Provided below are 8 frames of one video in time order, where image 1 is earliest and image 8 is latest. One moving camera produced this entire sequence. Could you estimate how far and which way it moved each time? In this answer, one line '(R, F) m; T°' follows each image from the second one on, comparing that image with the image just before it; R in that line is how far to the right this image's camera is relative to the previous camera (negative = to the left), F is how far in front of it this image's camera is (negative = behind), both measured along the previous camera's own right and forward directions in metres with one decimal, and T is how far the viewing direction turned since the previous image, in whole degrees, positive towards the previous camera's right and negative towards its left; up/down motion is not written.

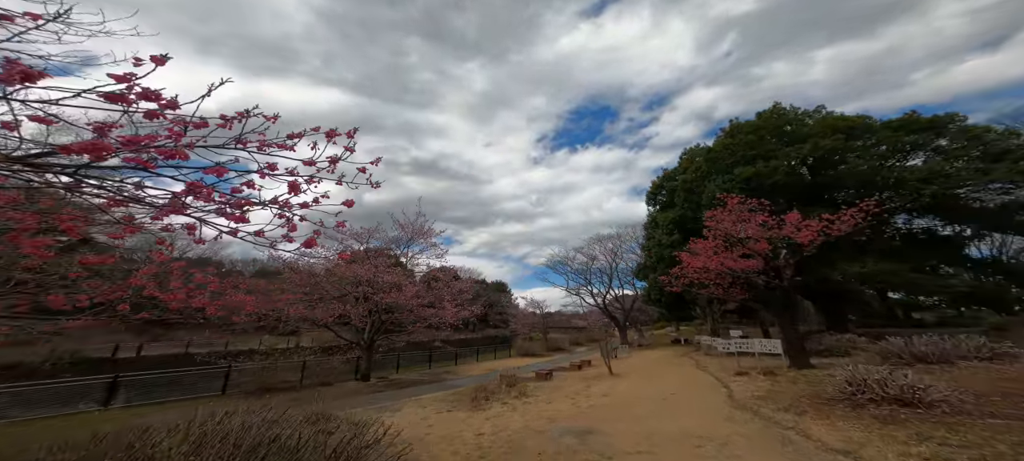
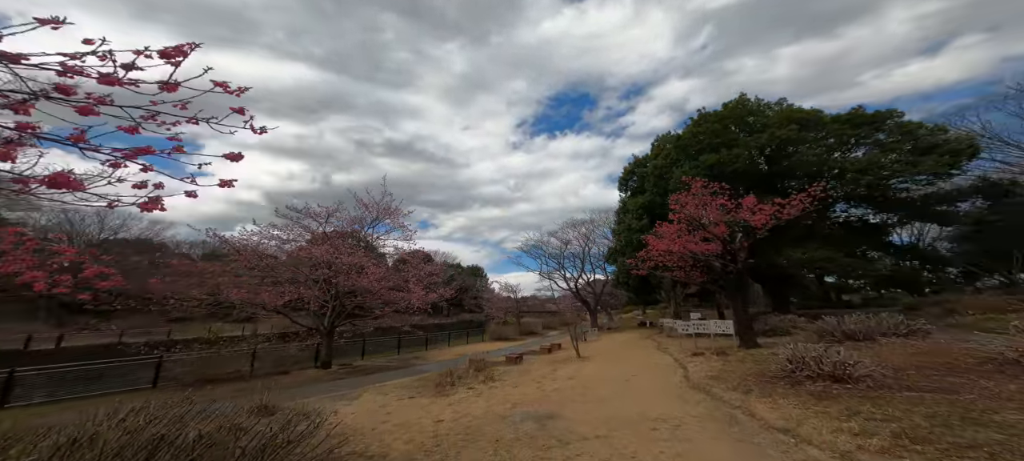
(+0.1, 0.0) m; +4°
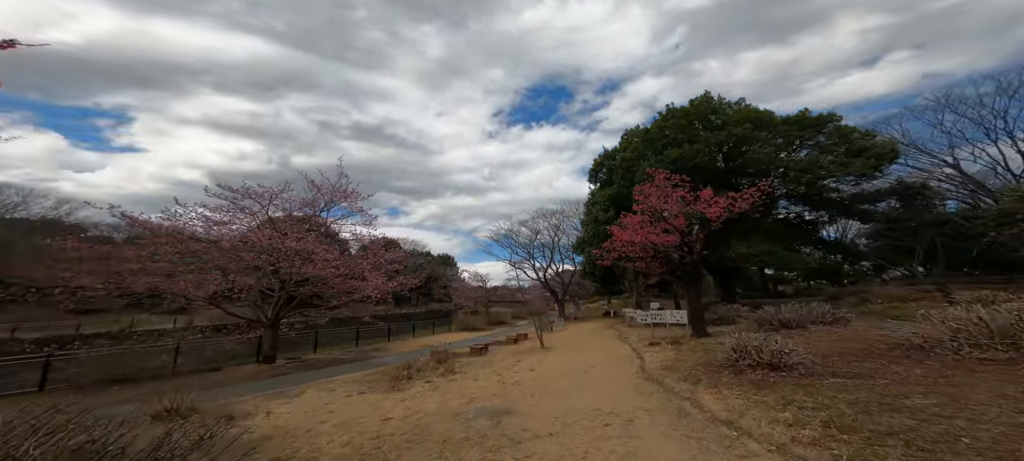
(+0.2, +0.1) m; +4°
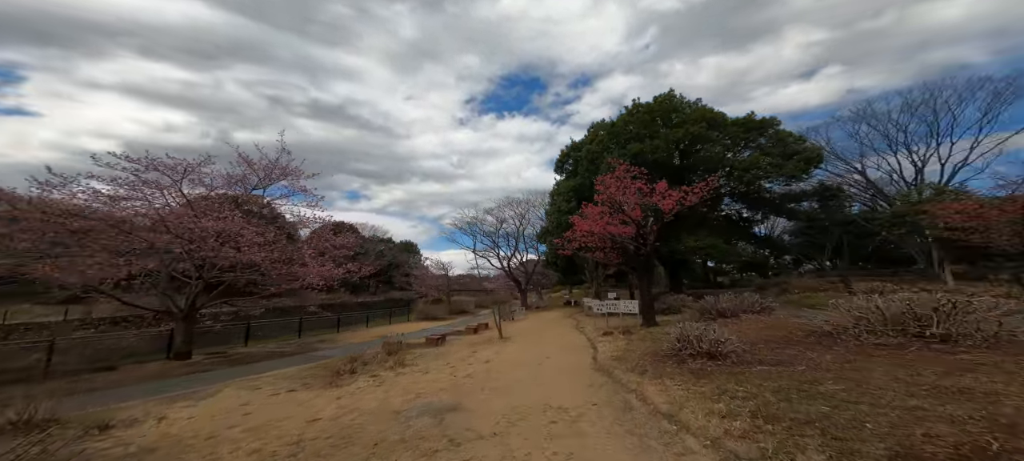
(+0.2, +0.2) m; +5°
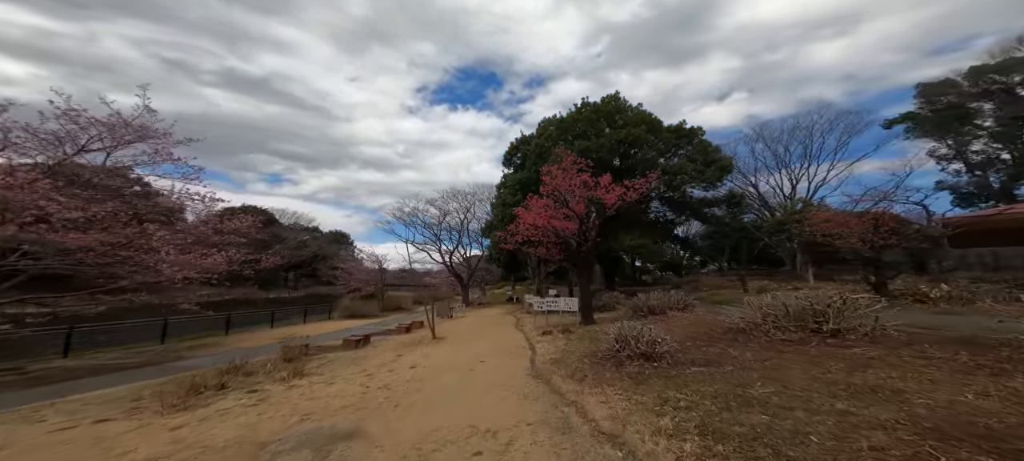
(+0.2, +0.8) m; +8°
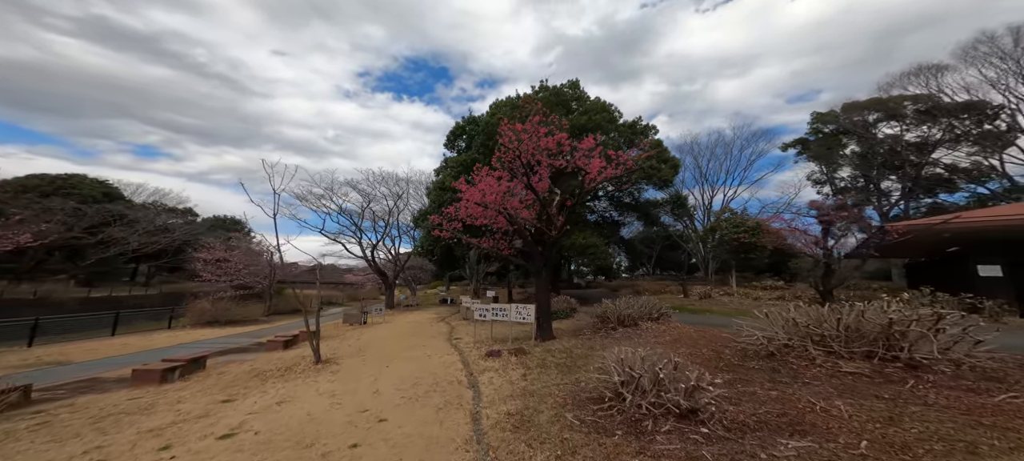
(0.0, +3.4) m; +10°
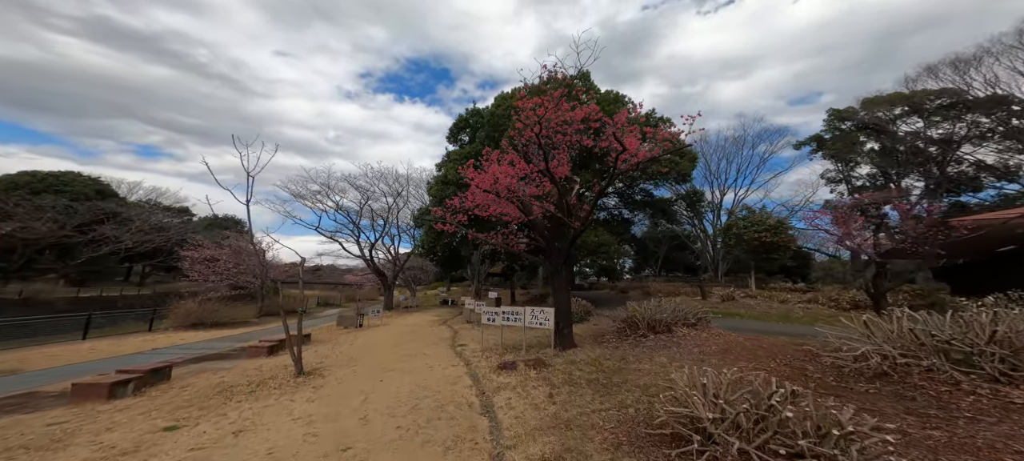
(-0.3, +1.4) m; 0°
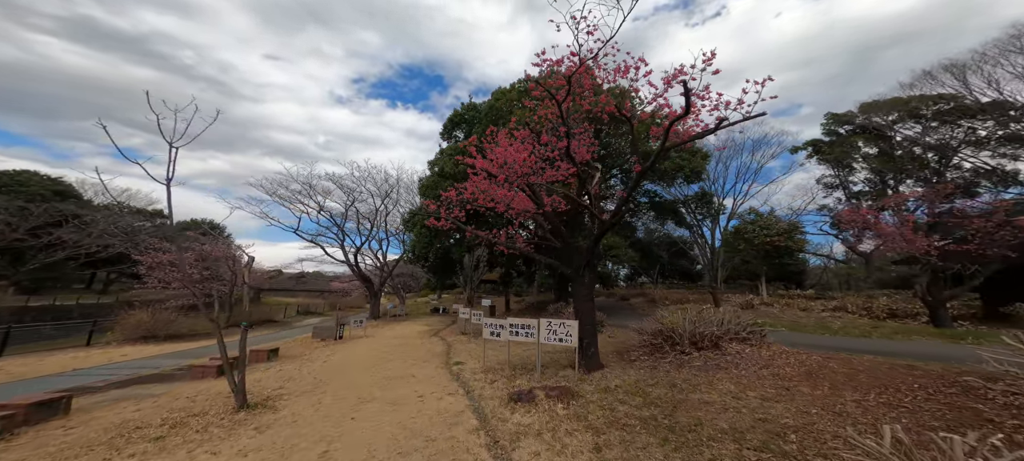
(-0.4, +1.8) m; +1°
